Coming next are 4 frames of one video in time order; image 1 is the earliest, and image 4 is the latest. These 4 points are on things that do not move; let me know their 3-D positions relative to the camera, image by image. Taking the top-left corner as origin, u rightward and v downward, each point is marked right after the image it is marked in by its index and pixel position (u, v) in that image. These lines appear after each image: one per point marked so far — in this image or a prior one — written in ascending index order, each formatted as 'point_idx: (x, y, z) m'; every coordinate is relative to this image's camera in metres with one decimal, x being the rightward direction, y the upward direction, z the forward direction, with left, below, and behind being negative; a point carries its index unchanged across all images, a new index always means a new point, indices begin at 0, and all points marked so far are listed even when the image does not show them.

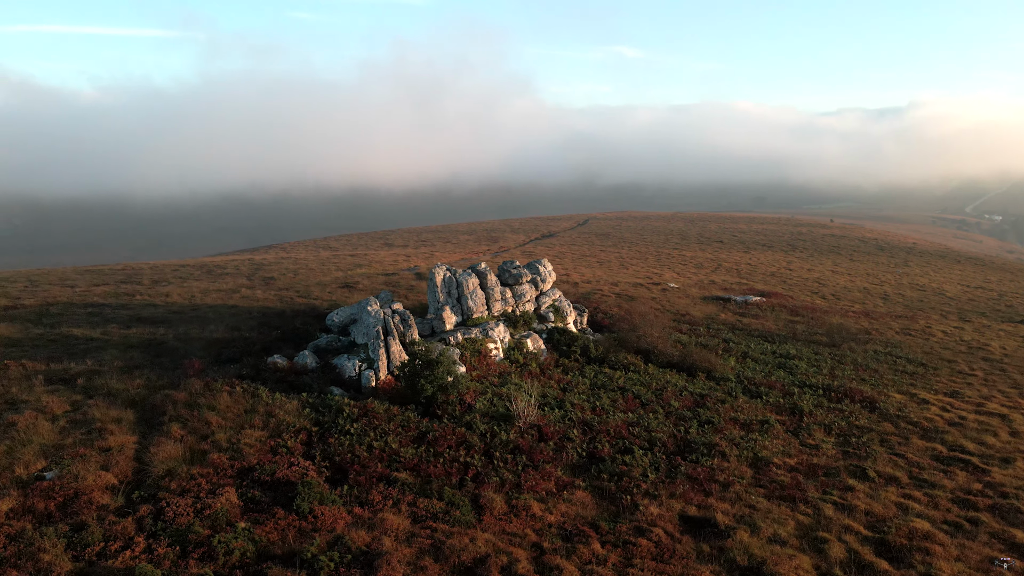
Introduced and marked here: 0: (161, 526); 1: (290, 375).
0: (-6.6, -4.5, +7.9) m
1: (-10.0, -3.9, +18.9) m
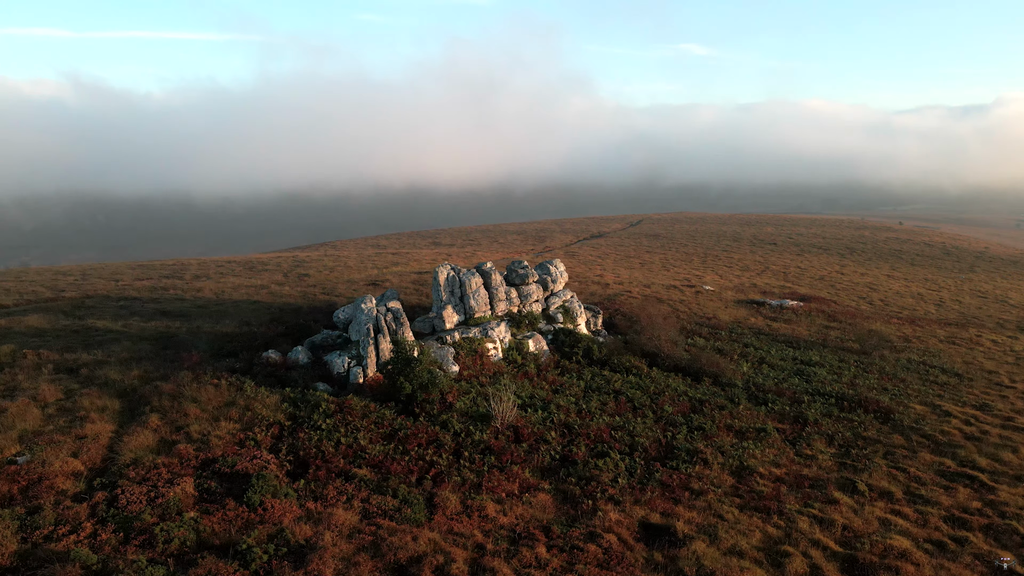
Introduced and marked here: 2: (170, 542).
0: (-7.7, -4.3, +8.1) m
1: (-10.6, -3.7, +19.3) m
2: (-6.2, -4.6, +7.6) m
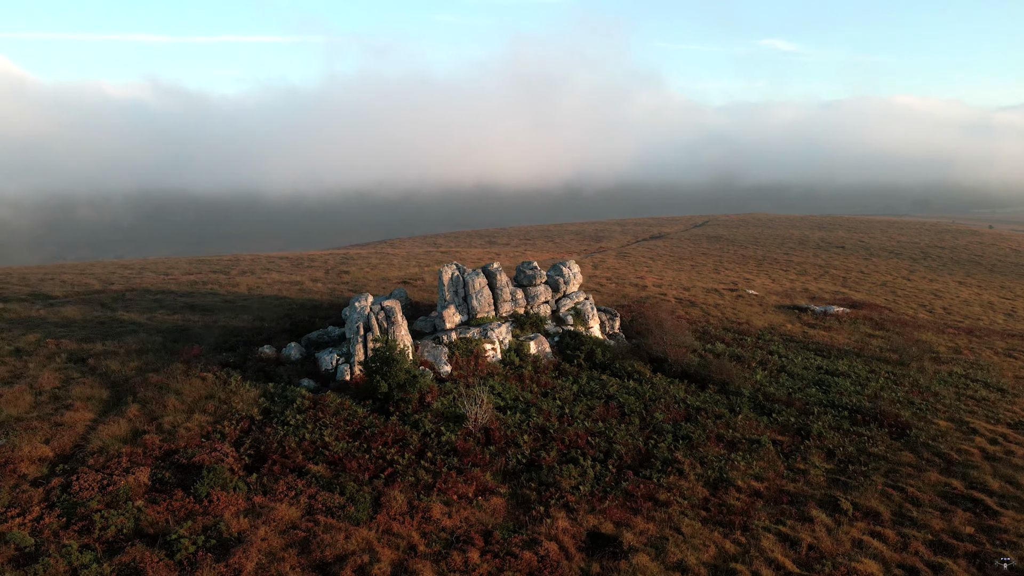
0: (-9.1, -4.2, +8.5) m
1: (-11.4, -3.6, +19.8) m
2: (-7.5, -4.5, +7.8) m
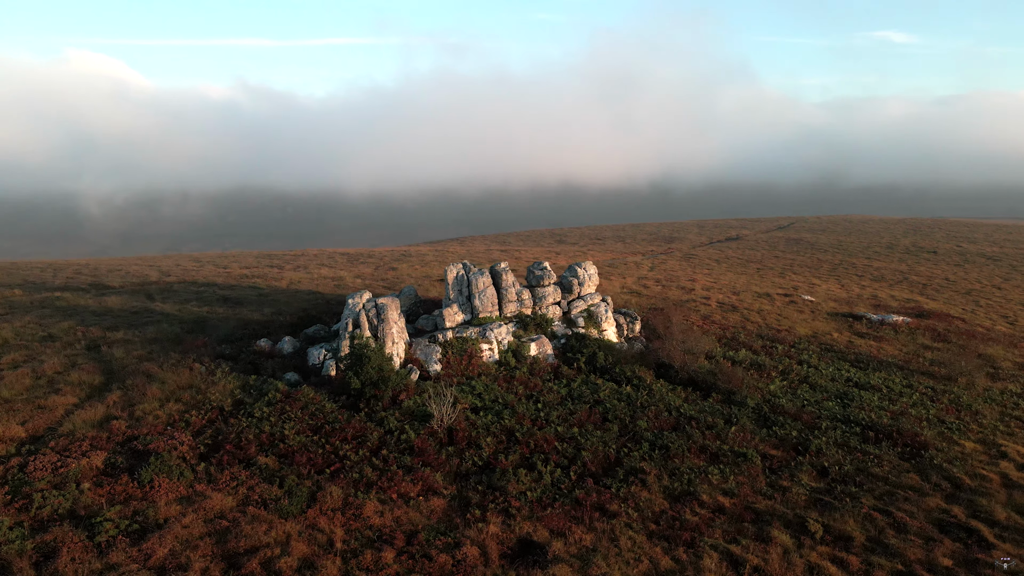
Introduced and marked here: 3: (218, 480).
0: (-10.8, -4.1, +9.1) m
1: (-12.3, -3.4, +20.5) m
2: (-9.3, -4.4, +8.4) m
3: (-7.1, -4.6, +10.1) m
